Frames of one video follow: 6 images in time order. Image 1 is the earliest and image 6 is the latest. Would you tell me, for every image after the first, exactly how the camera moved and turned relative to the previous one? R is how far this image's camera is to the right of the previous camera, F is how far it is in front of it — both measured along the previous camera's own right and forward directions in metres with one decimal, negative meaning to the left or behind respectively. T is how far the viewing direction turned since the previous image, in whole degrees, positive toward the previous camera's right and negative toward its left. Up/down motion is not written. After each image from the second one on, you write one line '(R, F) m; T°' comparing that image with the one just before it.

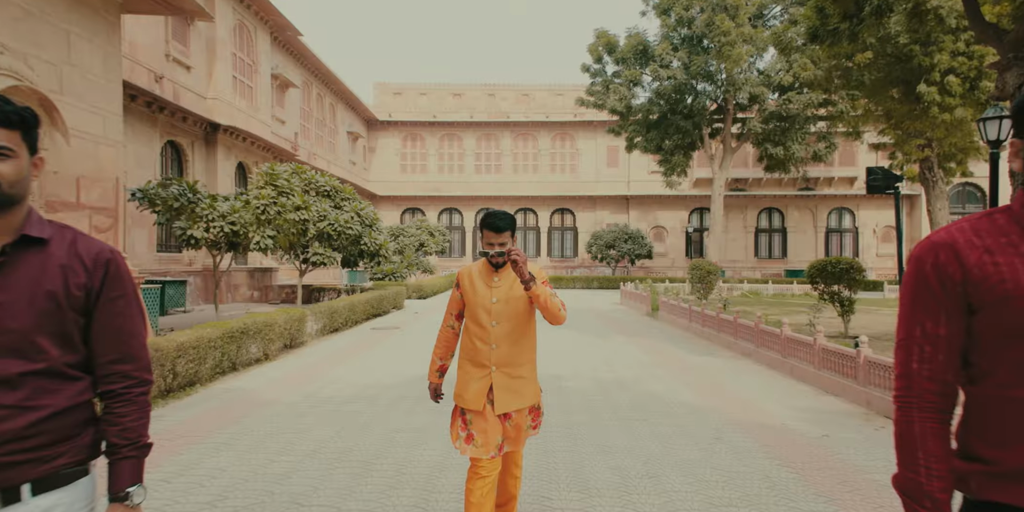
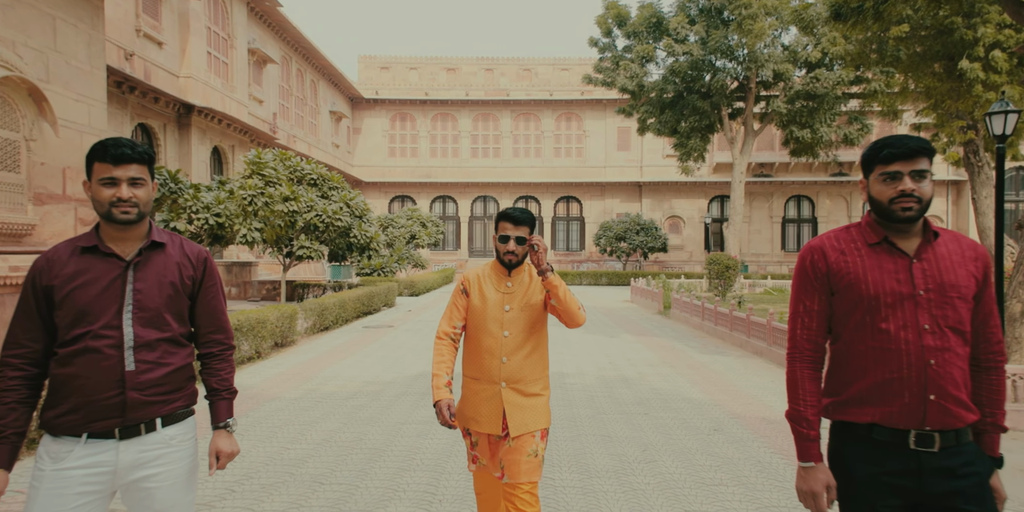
(+0.3, +0.4) m; -2°
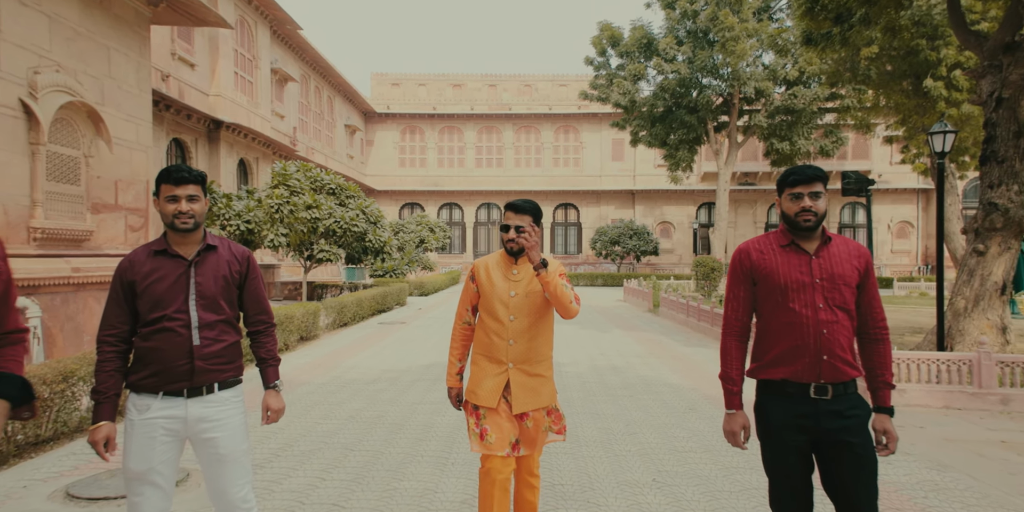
(0.0, -0.8) m; 0°
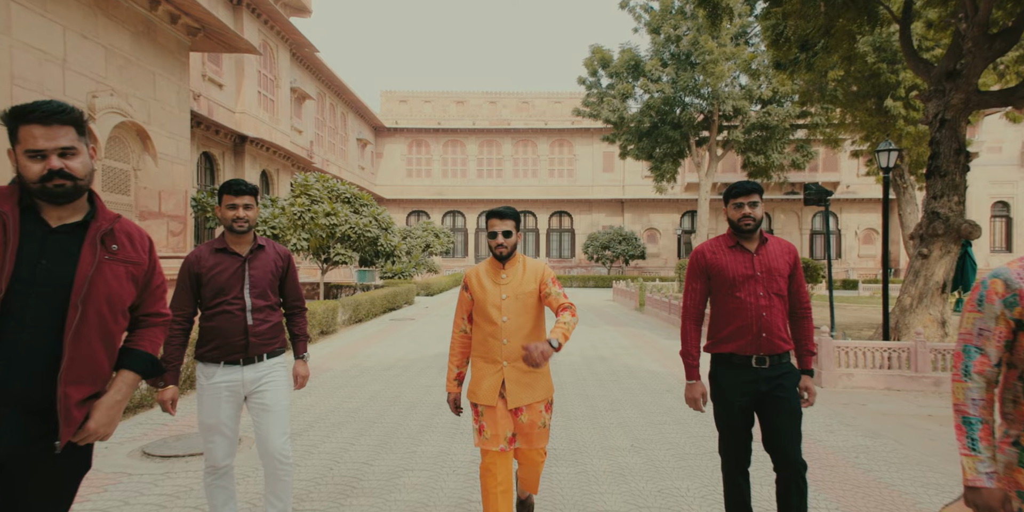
(0.0, -1.0) m; 0°
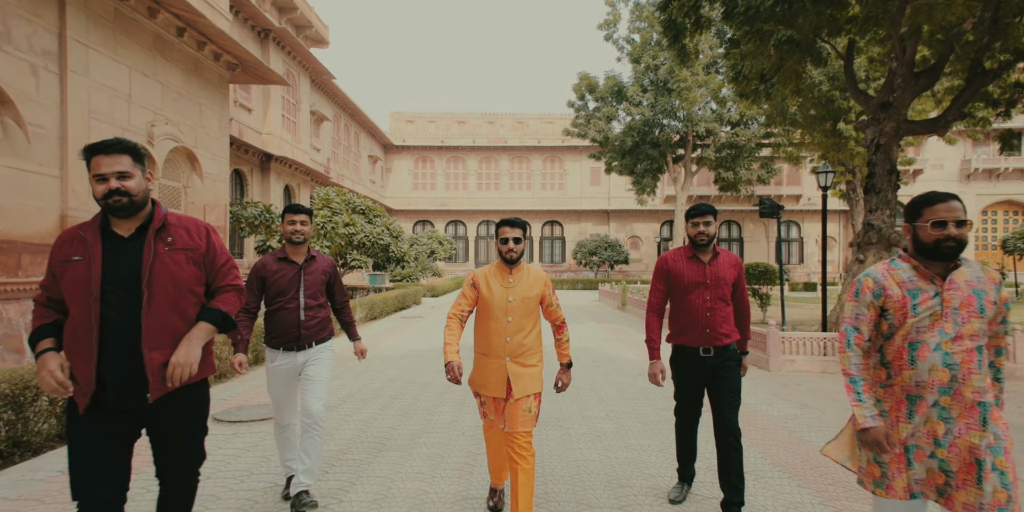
(0.0, -1.4) m; 0°
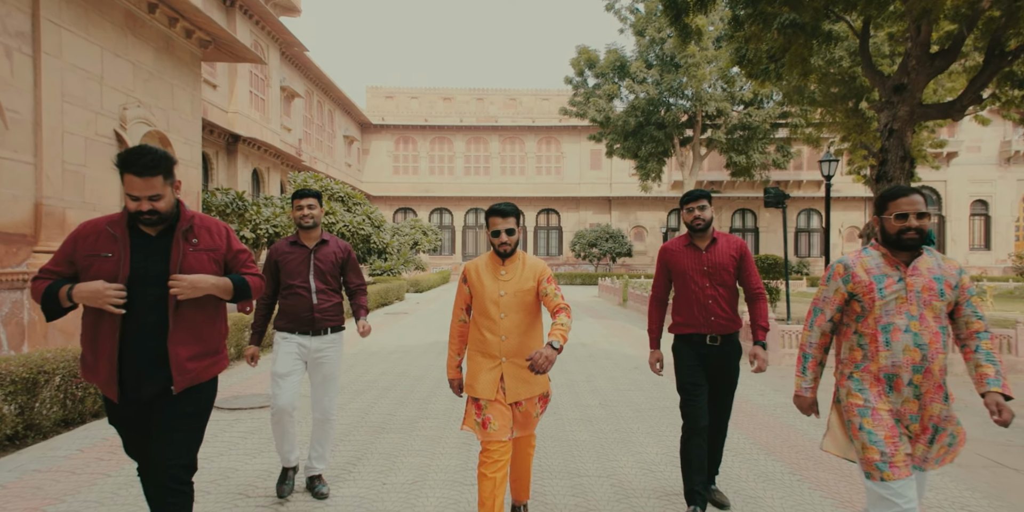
(0.0, +0.5) m; +1°
